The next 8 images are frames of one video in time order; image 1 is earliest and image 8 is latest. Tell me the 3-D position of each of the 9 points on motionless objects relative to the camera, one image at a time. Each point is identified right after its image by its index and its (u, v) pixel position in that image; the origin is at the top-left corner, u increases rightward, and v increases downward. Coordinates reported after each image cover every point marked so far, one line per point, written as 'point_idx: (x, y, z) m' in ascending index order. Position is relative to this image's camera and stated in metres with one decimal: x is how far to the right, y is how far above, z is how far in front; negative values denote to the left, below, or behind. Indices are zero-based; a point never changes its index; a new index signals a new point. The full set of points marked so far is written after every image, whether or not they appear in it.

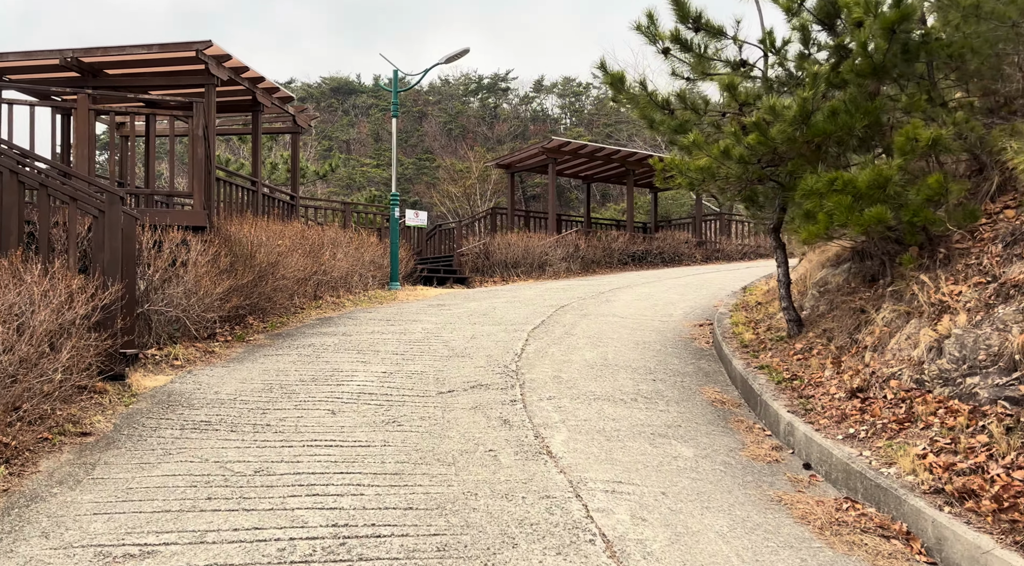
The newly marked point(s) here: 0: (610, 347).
0: (+0.9, -0.6, +8.3) m
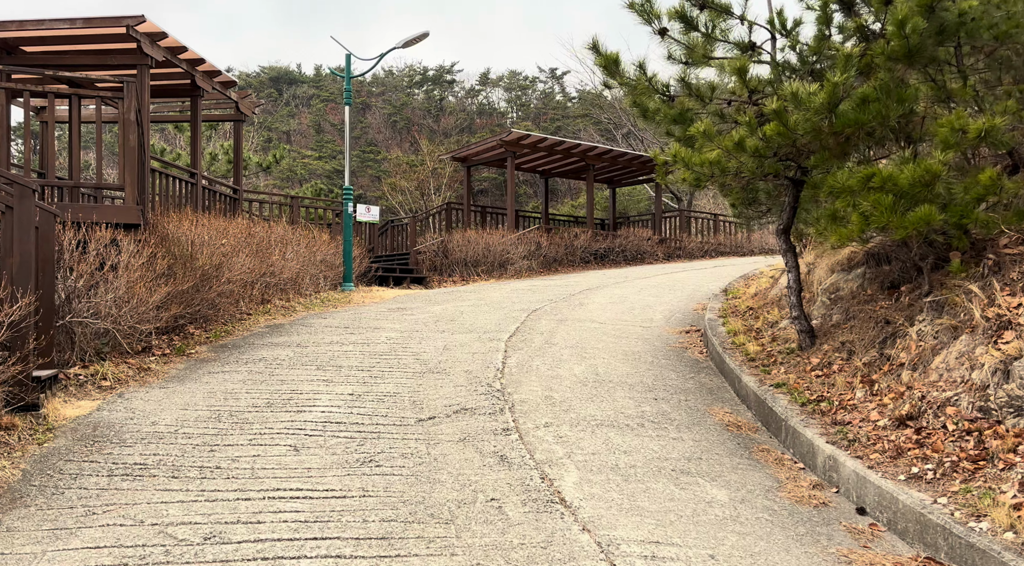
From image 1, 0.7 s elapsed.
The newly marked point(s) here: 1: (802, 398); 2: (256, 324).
0: (+0.7, -0.6, +7.5) m
1: (+1.9, -0.7, +5.7) m
2: (-2.5, -0.4, +8.9) m
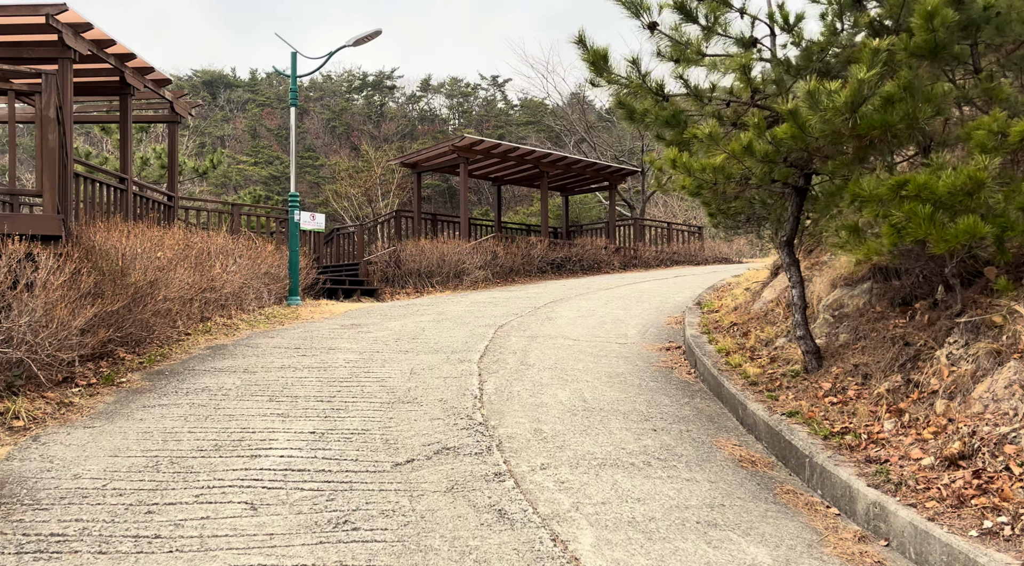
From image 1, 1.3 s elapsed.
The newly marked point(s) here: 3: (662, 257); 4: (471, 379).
0: (+0.5, -0.8, +6.9) m
1: (+1.8, -0.8, +5.1) m
2: (-2.8, -0.6, +8.0) m
3: (+3.4, +0.6, +19.8) m
4: (-0.3, -0.7, +6.8) m
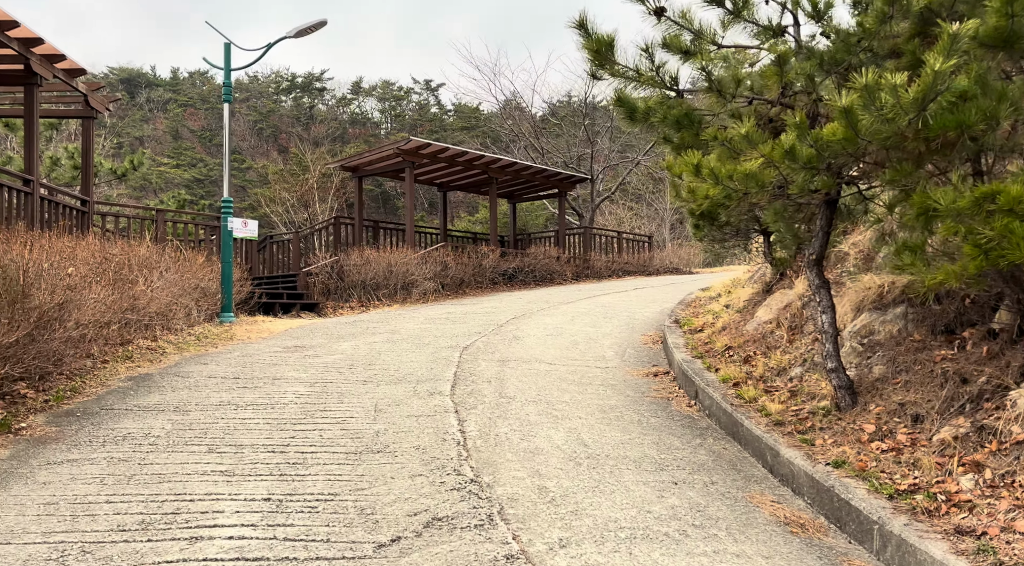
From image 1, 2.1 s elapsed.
0: (+0.4, -0.9, +6.0) m
1: (+1.8, -1.0, +4.3) m
2: (-3.0, -0.7, +6.8) m
3: (+2.2, +0.4, +19.0) m
4: (-0.4, -0.9, +5.8) m
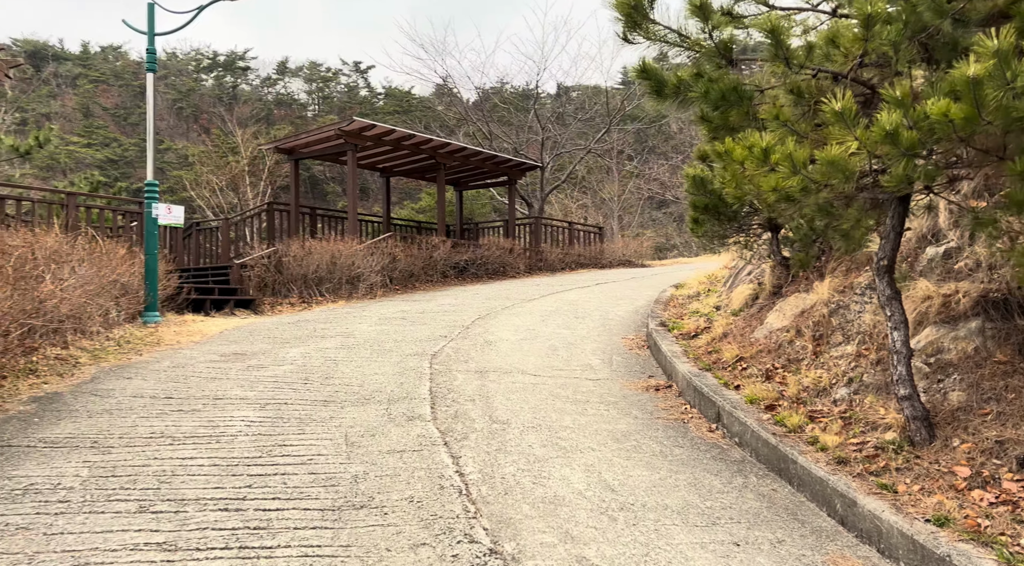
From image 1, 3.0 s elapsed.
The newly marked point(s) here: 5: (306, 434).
0: (+0.4, -1.0, +5.0) m
1: (+1.9, -1.0, +3.4) m
2: (-3.1, -0.7, +5.5) m
3: (+1.1, +0.5, +18.1) m
4: (-0.4, -0.9, +4.7) m
5: (-1.2, -0.8, +5.1) m
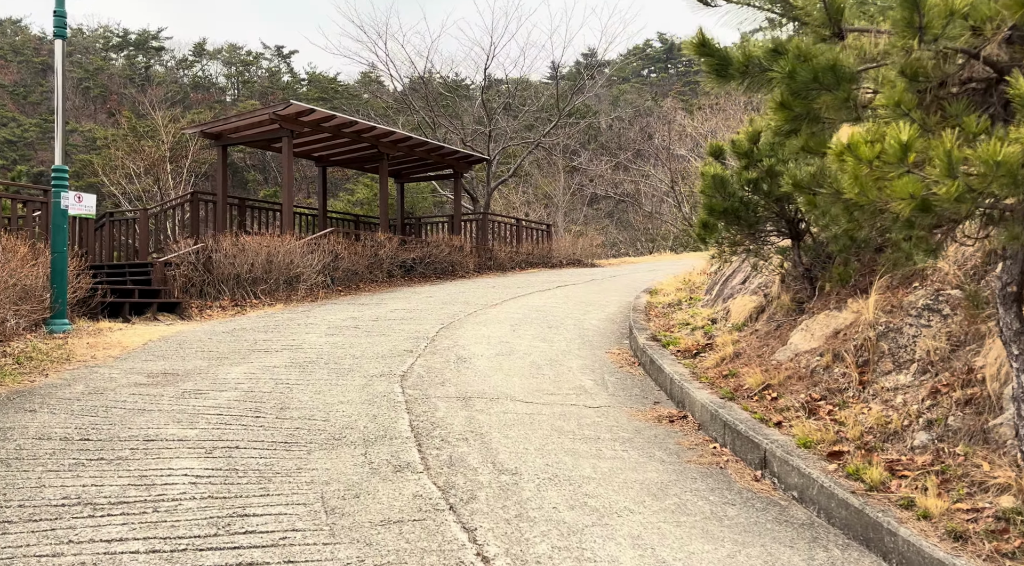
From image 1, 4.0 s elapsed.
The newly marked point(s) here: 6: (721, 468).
0: (+0.5, -1.1, +4.0) m
1: (+2.2, -1.2, +2.6) m
2: (-3.0, -0.8, +4.2) m
3: (+0.1, +0.5, +17.2) m
4: (-0.3, -1.0, +3.7) m
5: (-1.1, -0.9, +4.0) m
6: (+1.2, -1.0, +5.0) m
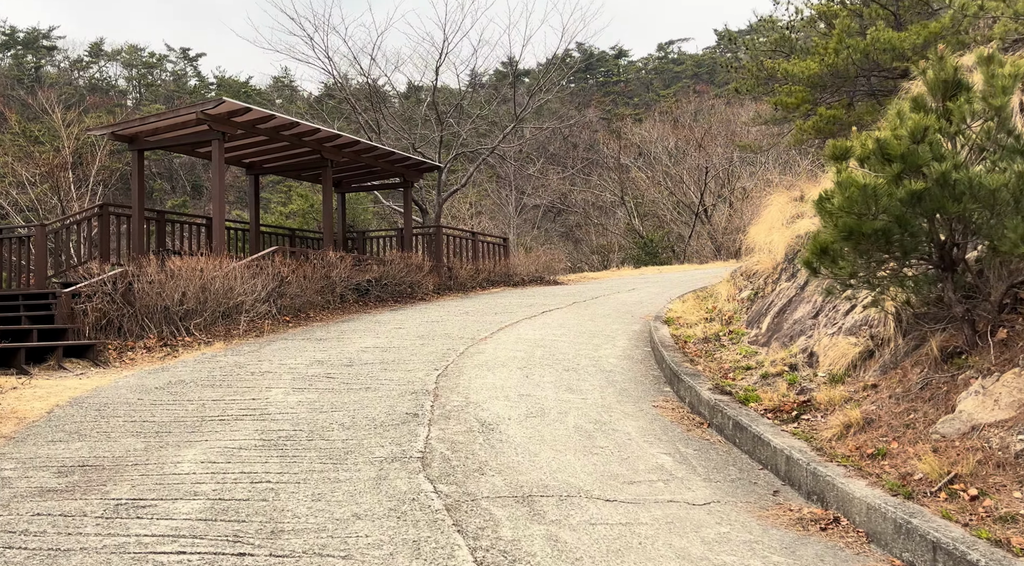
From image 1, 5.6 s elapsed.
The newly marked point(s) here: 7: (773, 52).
0: (+1.1, -1.3, +2.3) m
1: (+2.9, -1.4, +1.1) m
2: (-2.4, -1.1, +2.2) m
3: (-0.6, +0.1, +15.4) m
4: (+0.4, -1.3, +1.9) m
5: (-0.5, -1.2, +2.1) m
6: (+1.7, -1.3, +3.3) m
7: (+3.9, +3.5, +13.4) m
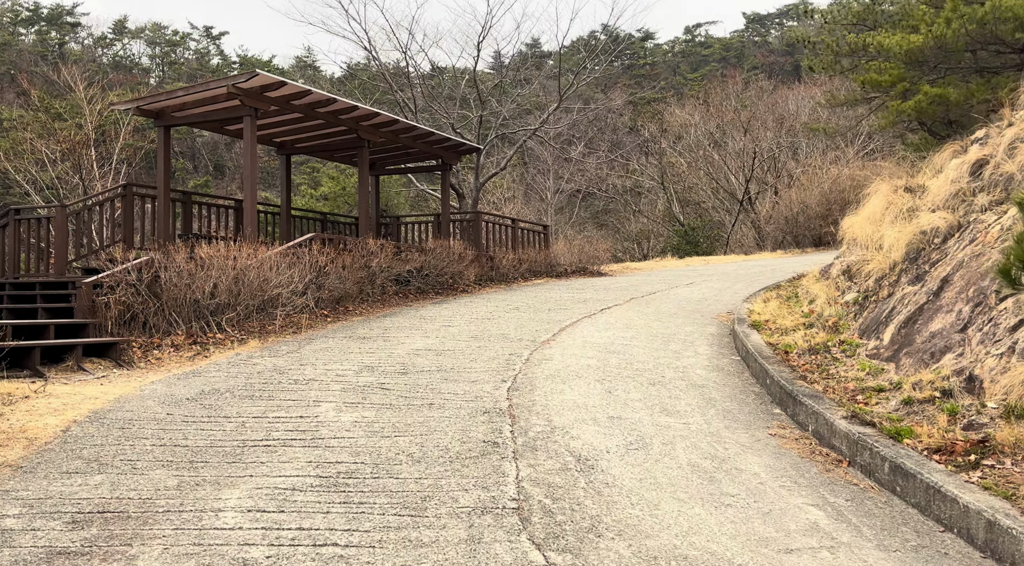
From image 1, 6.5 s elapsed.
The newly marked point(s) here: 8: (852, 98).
0: (+1.6, -1.4, +1.3) m
1: (+3.4, -1.6, 0.0) m
2: (-1.9, -1.1, +1.2) m
3: (+0.1, +0.3, +14.3) m
4: (+0.9, -1.4, +0.9) m
5: (0.0, -1.3, +1.1) m
6: (+2.2, -1.4, +2.3) m
7: (+4.7, +3.5, +12.3) m
8: (+4.7, +2.6, +12.3) m
